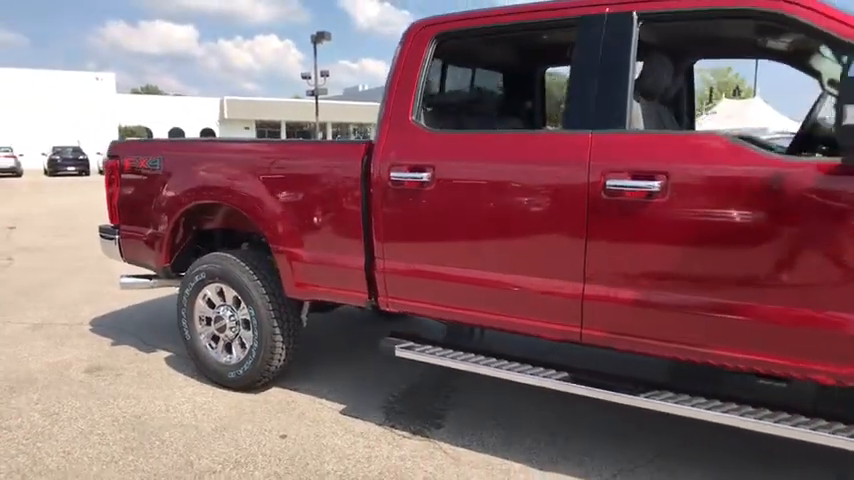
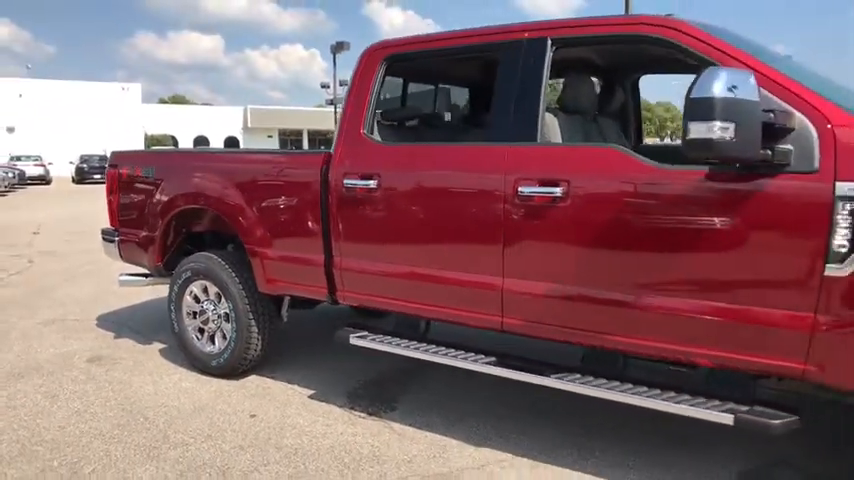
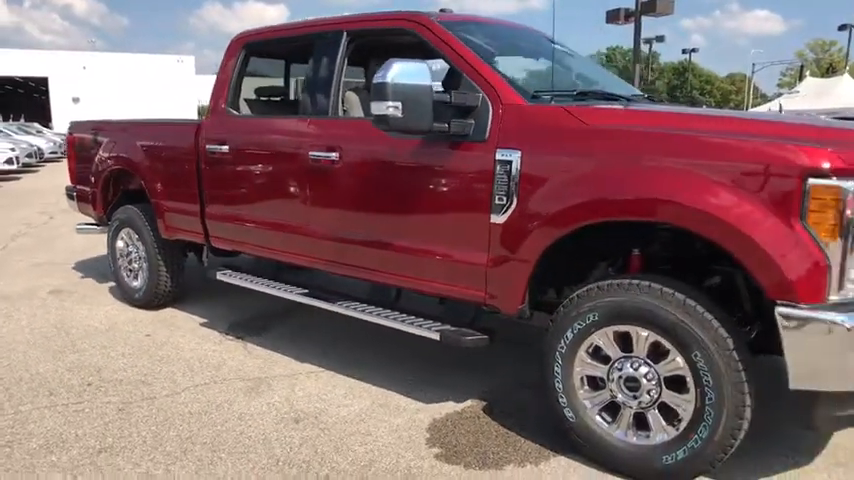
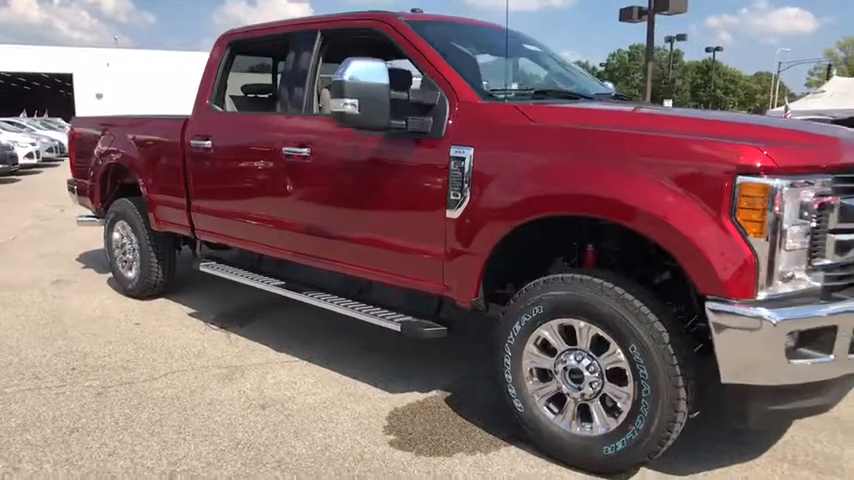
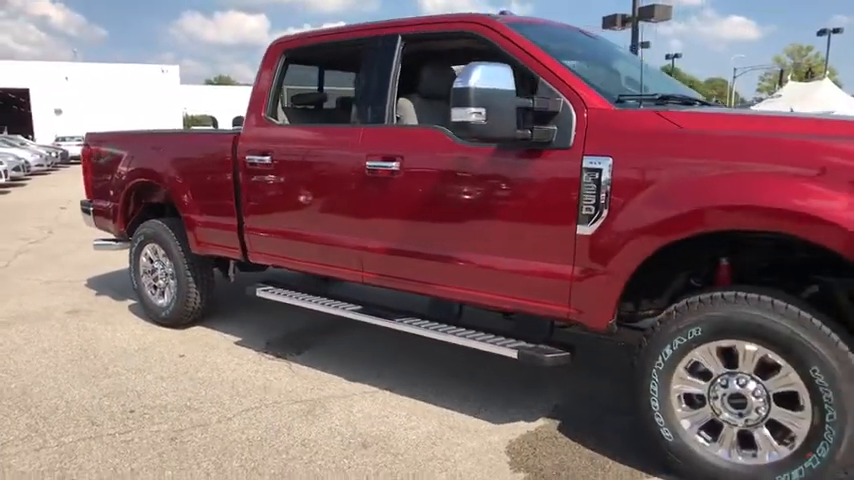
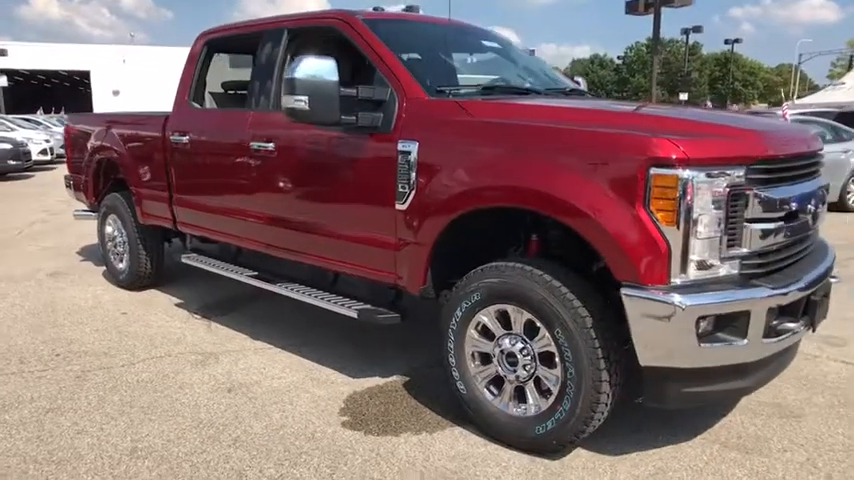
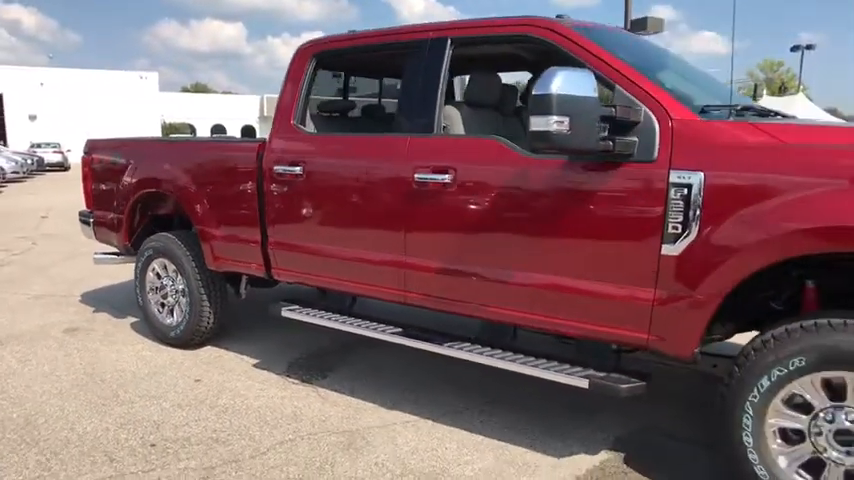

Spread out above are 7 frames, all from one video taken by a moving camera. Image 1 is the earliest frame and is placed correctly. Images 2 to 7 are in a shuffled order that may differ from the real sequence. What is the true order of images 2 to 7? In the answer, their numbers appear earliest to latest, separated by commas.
2, 7, 5, 3, 4, 6
